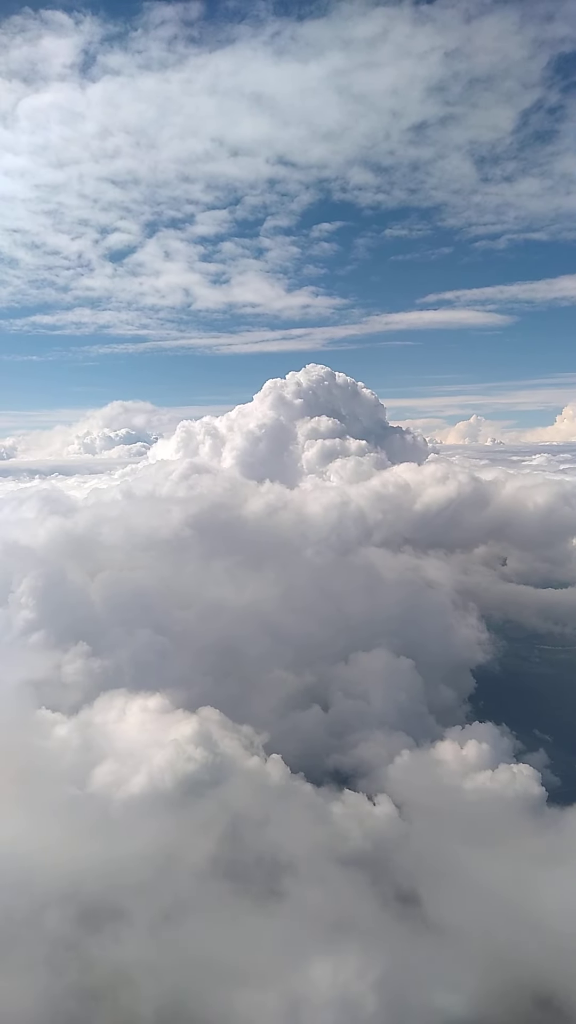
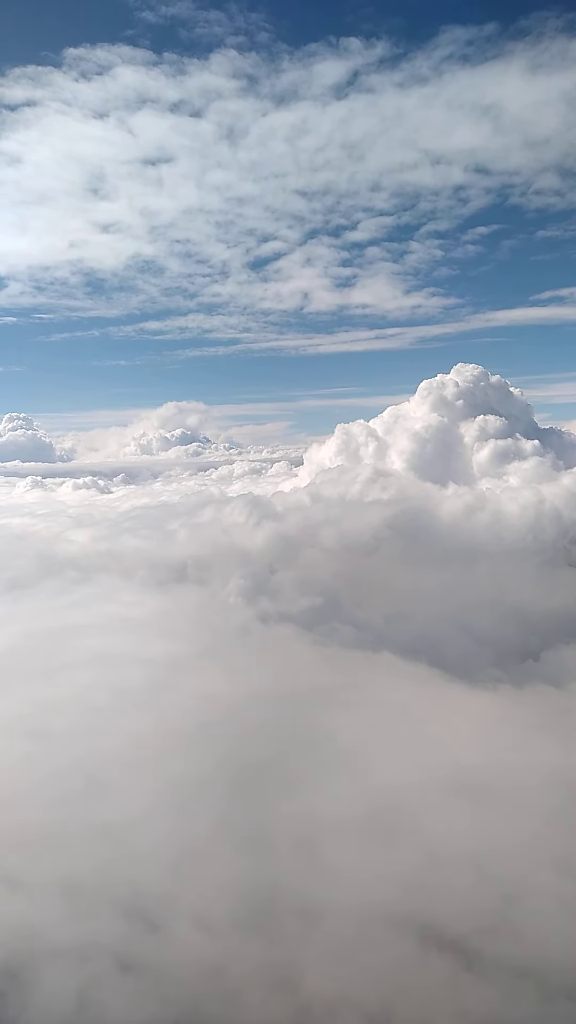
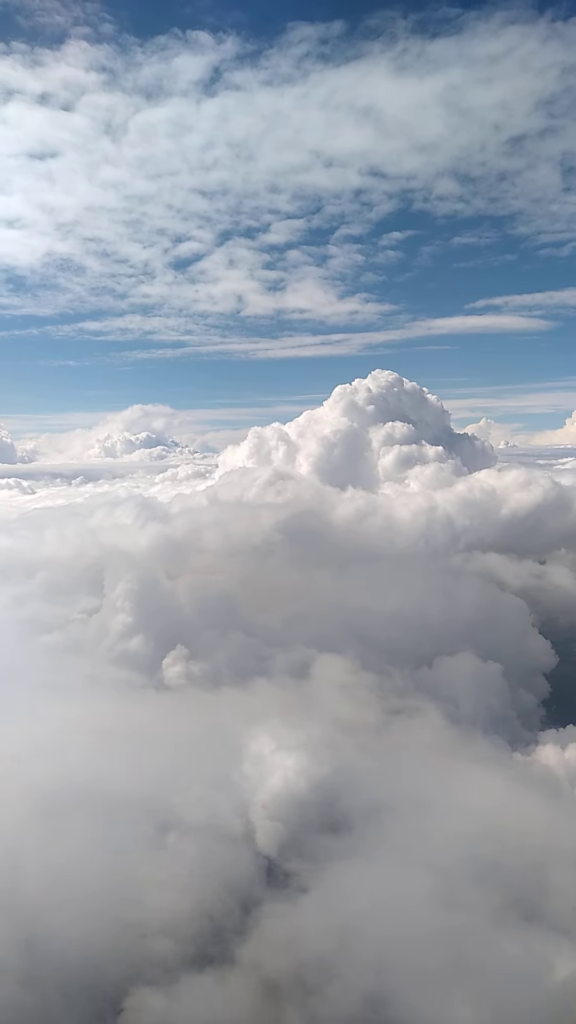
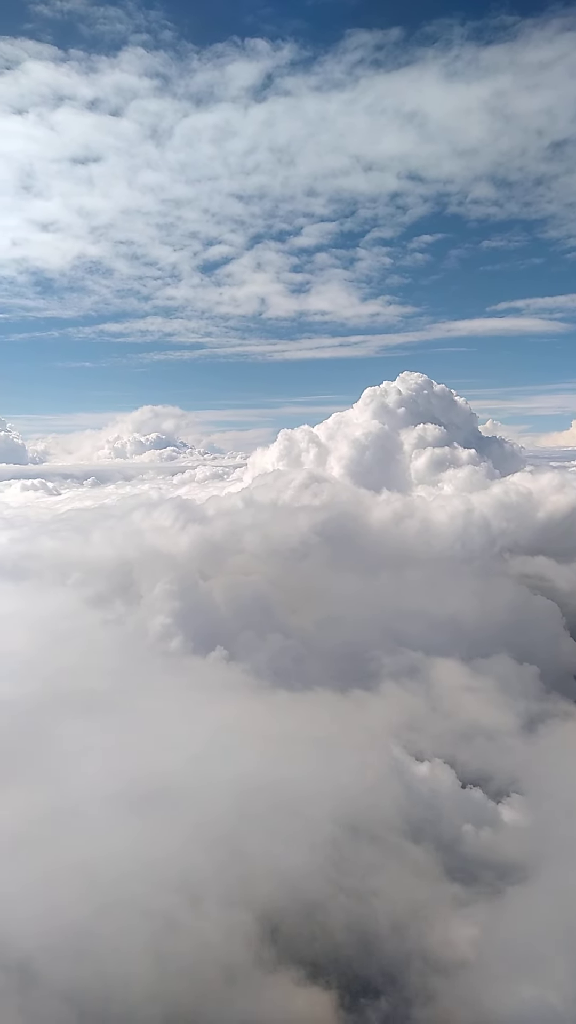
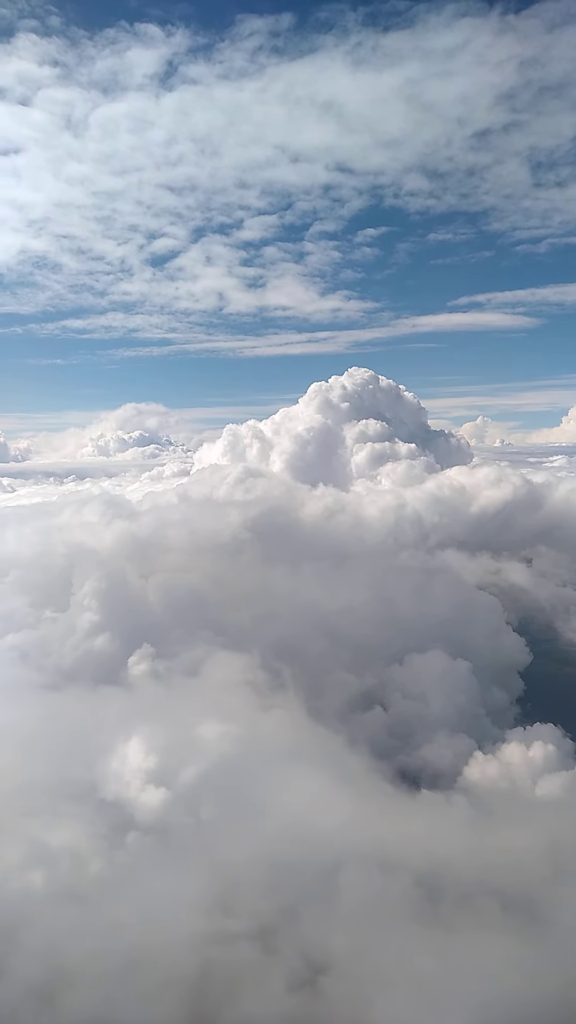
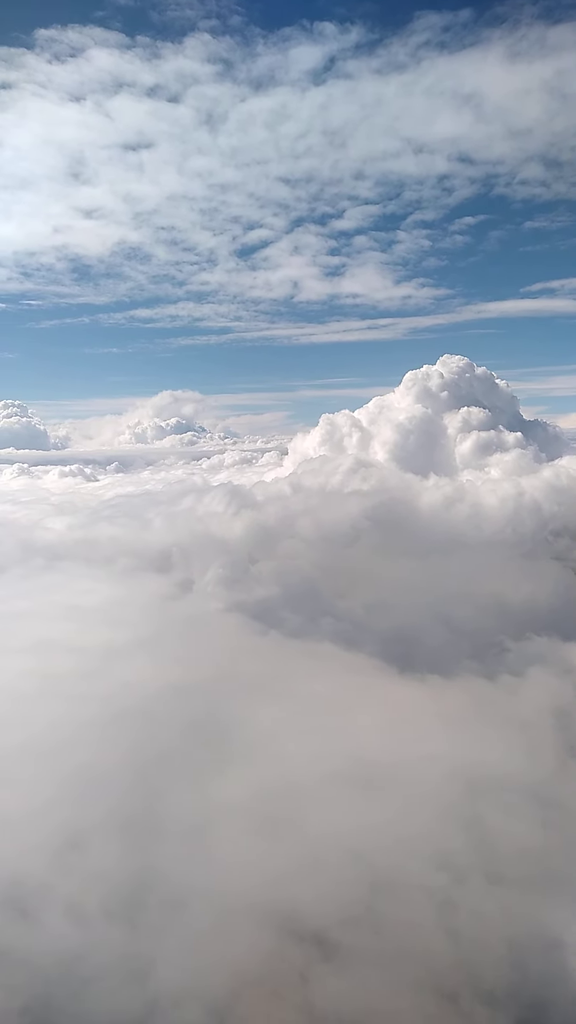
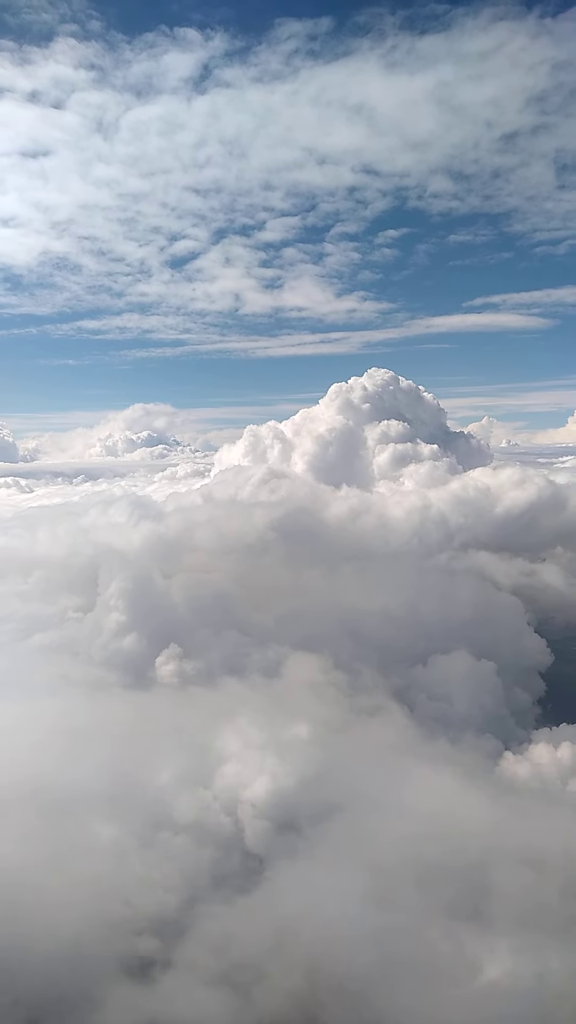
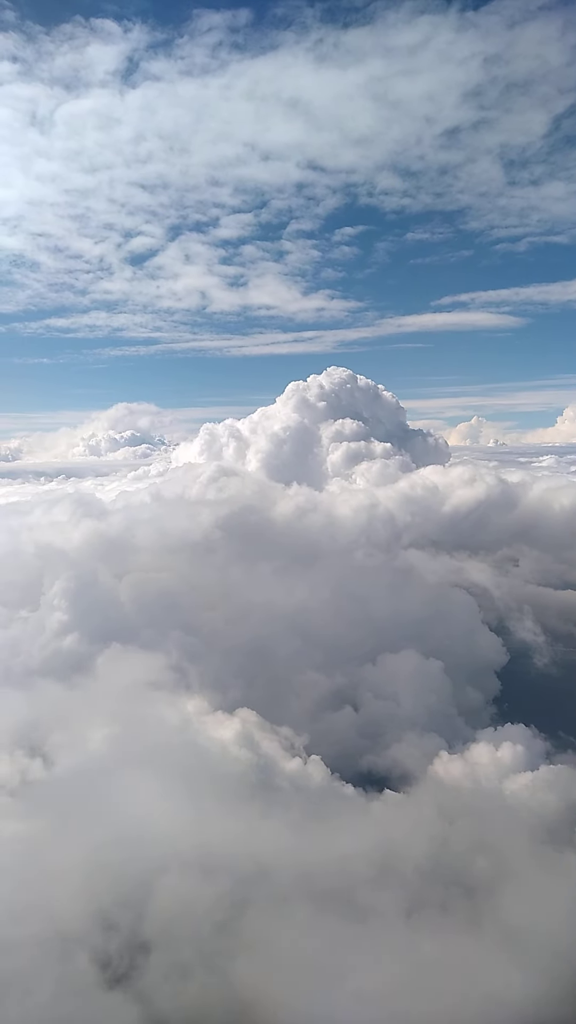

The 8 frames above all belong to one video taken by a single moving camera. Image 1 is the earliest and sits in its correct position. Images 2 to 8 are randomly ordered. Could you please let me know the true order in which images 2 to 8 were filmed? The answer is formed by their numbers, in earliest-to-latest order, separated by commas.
8, 5, 7, 3, 4, 6, 2
